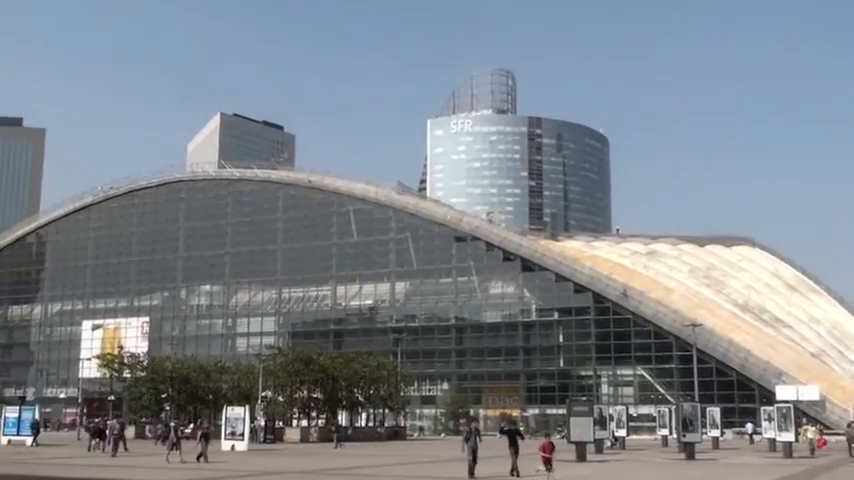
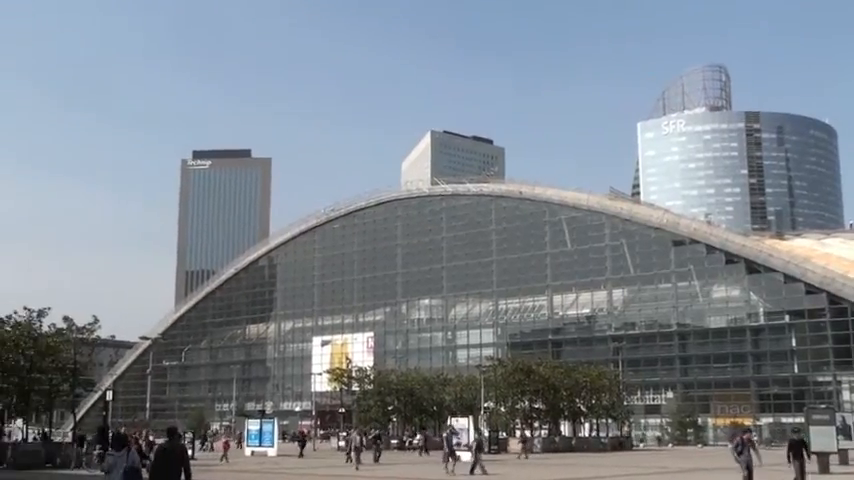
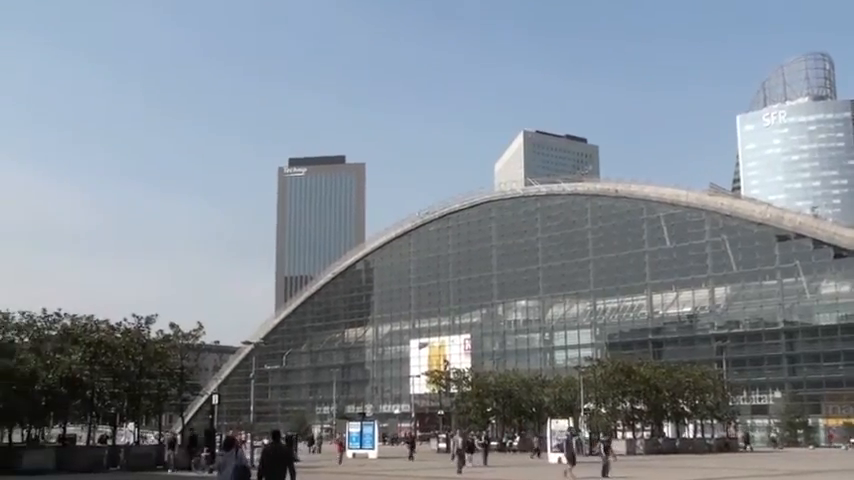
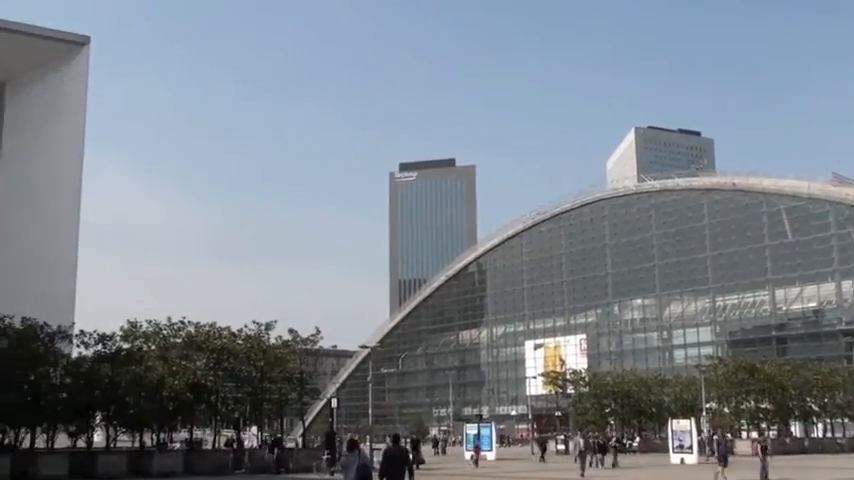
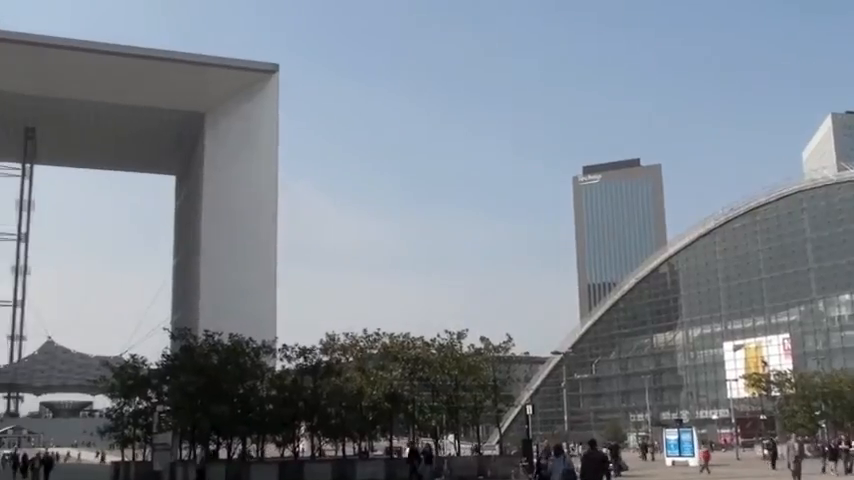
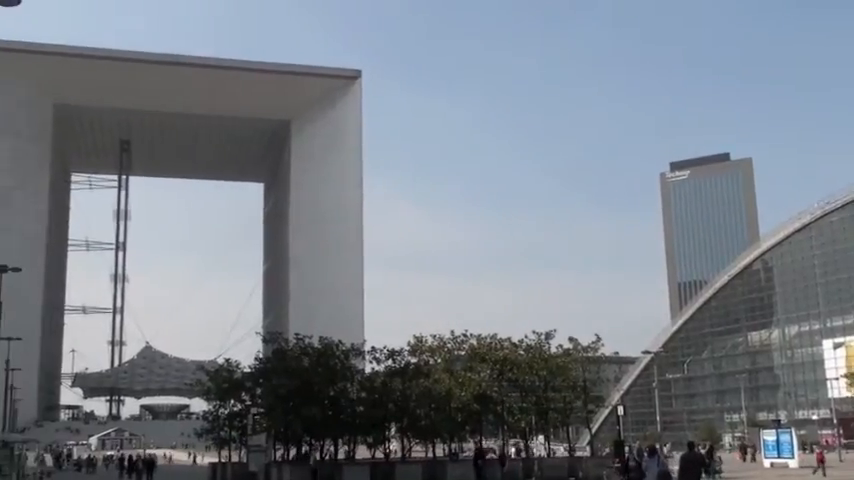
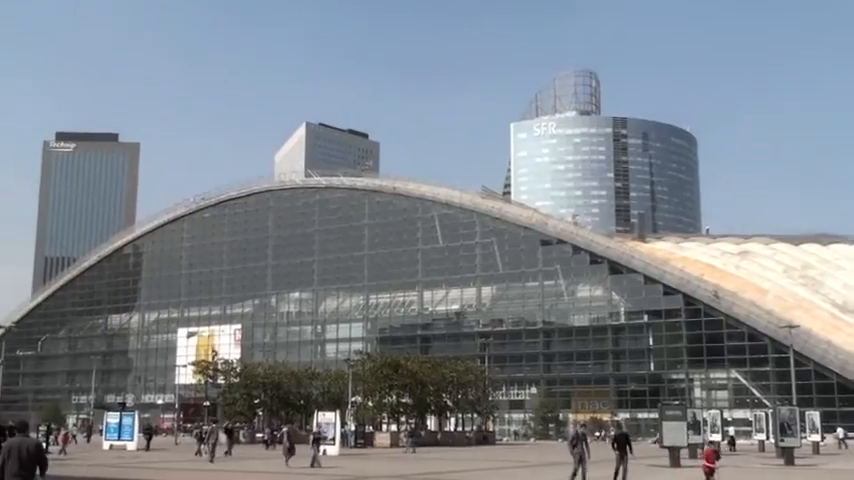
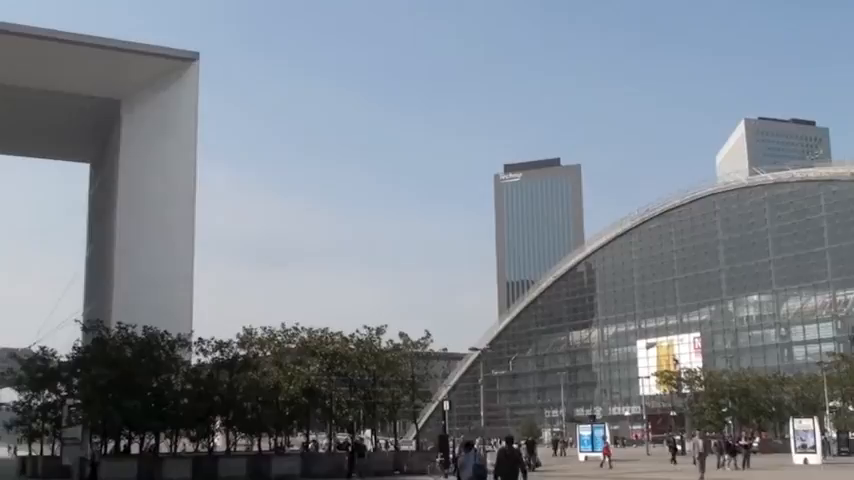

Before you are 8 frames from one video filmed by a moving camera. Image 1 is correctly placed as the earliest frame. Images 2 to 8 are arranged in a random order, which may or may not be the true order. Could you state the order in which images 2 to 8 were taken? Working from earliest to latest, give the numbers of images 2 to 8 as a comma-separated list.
7, 2, 3, 4, 8, 5, 6
